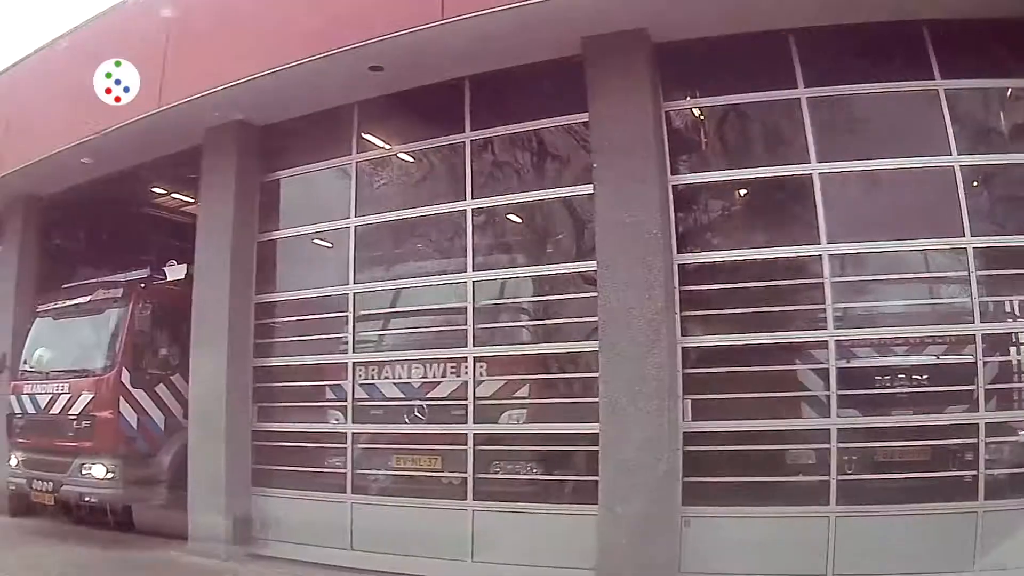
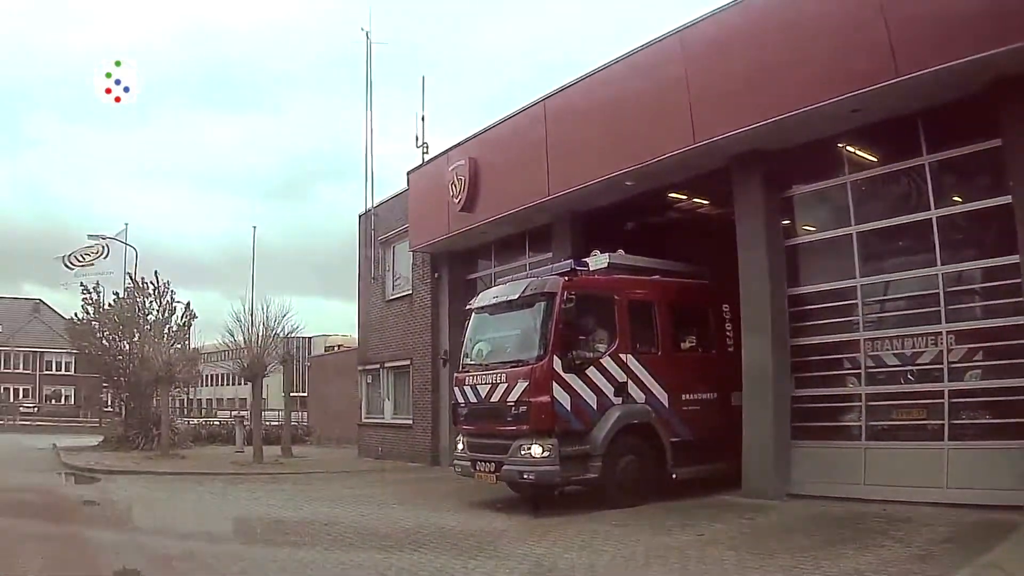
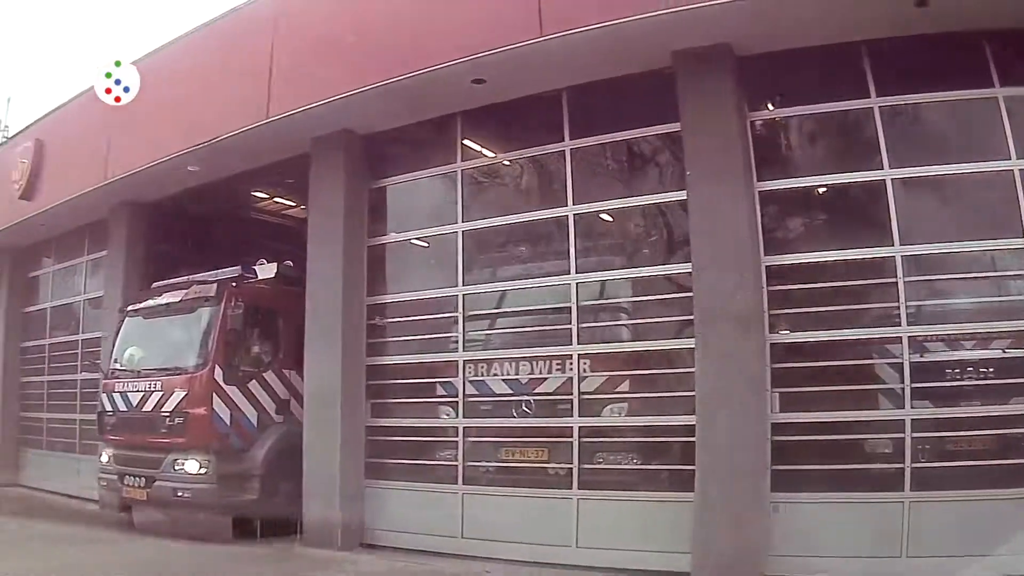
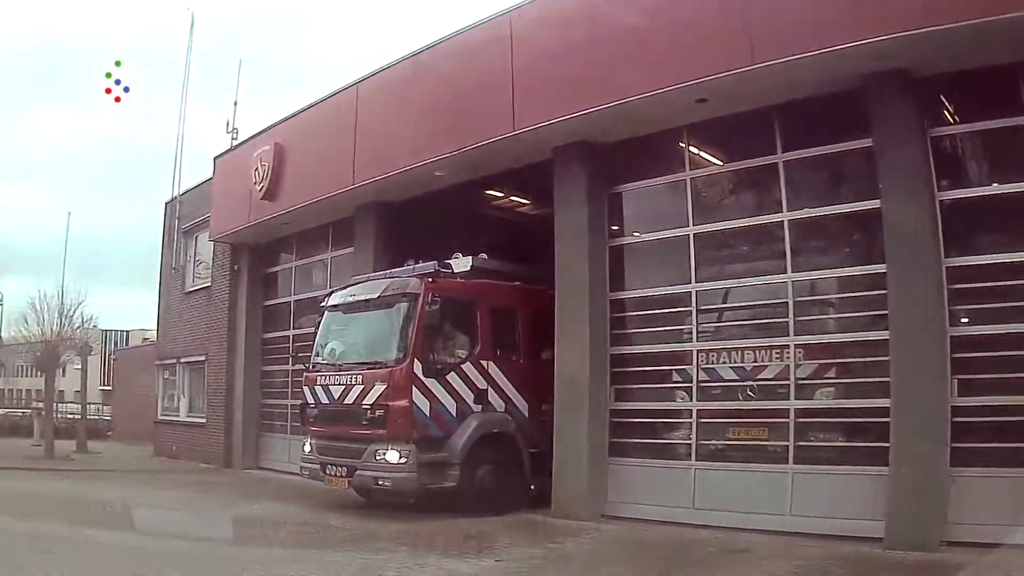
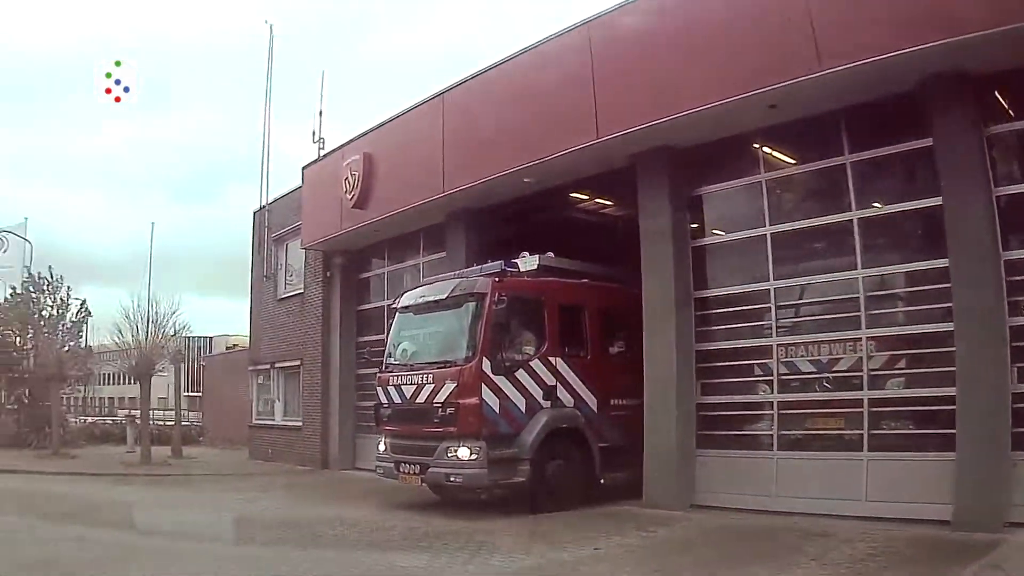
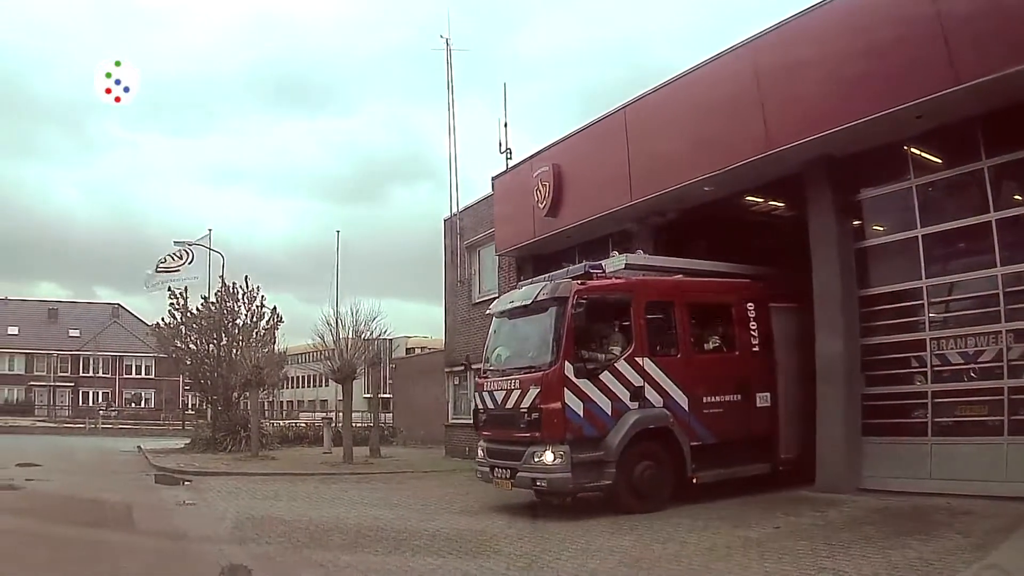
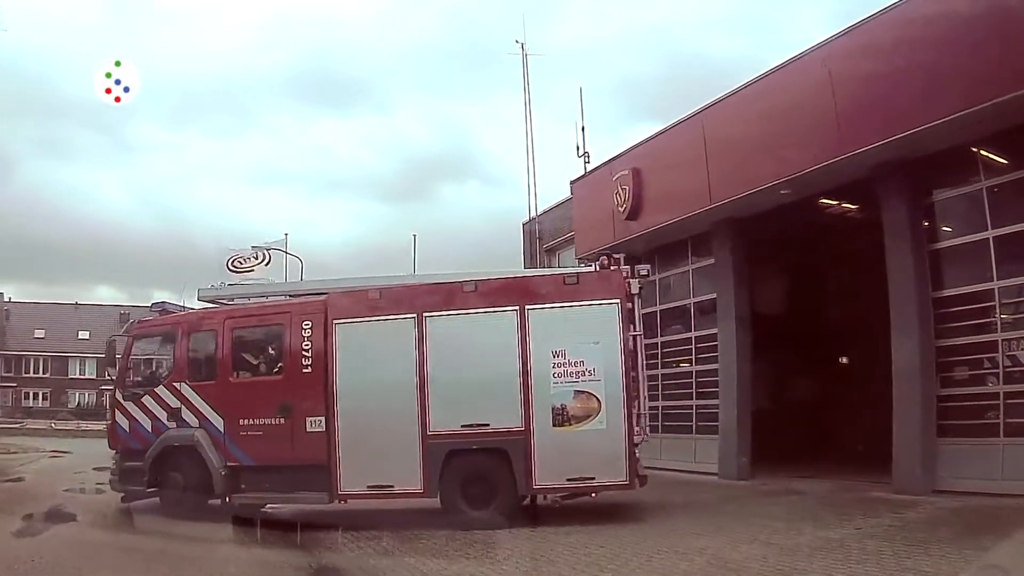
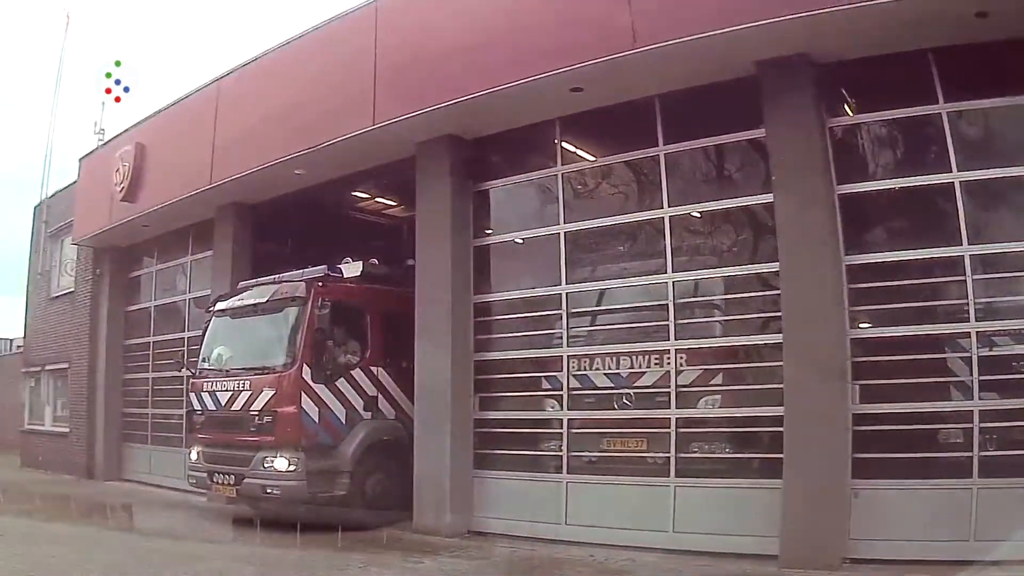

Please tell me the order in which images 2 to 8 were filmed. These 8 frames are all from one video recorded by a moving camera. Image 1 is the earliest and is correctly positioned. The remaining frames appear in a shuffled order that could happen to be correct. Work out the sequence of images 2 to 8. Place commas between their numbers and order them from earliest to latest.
3, 8, 4, 5, 2, 6, 7
